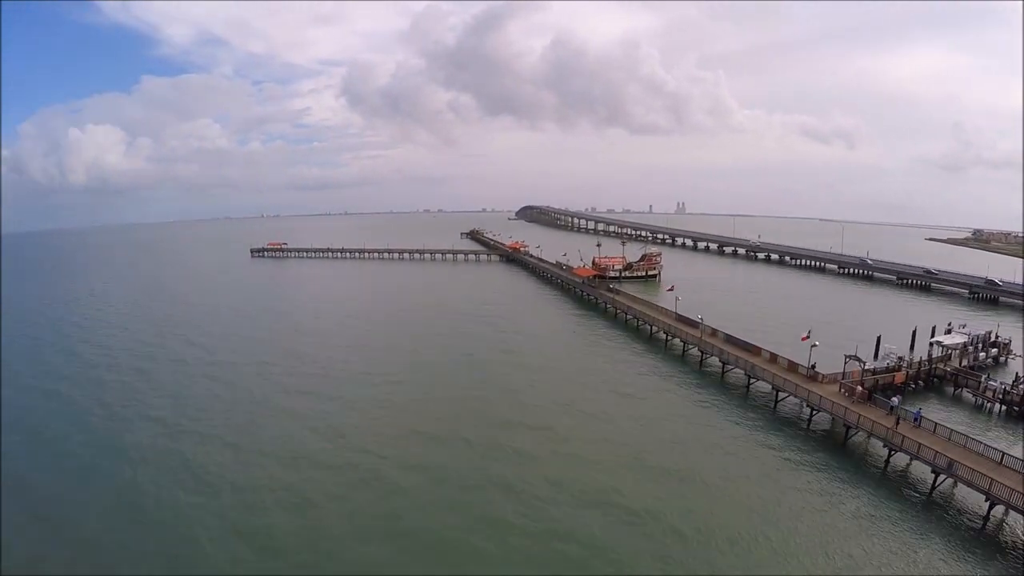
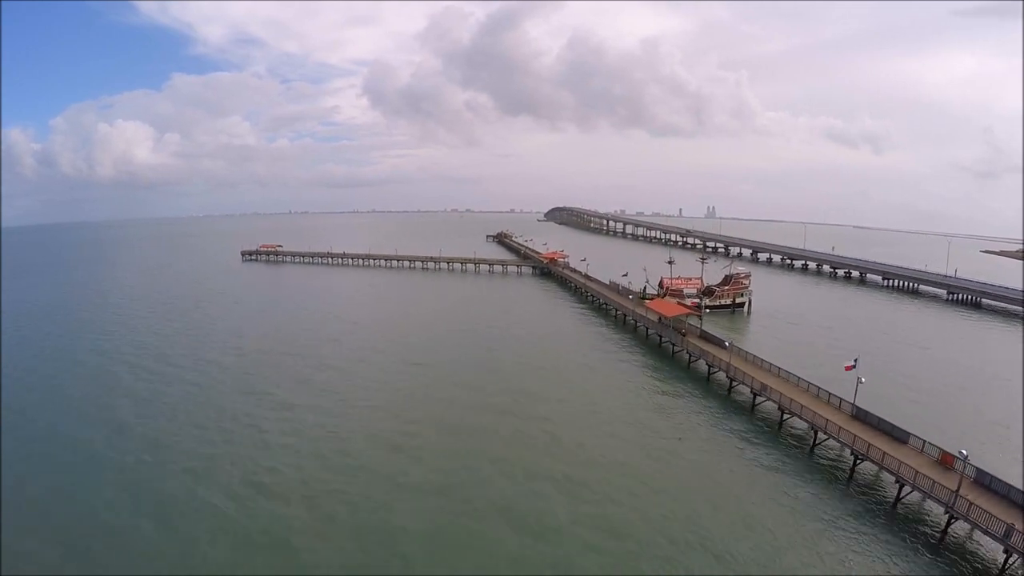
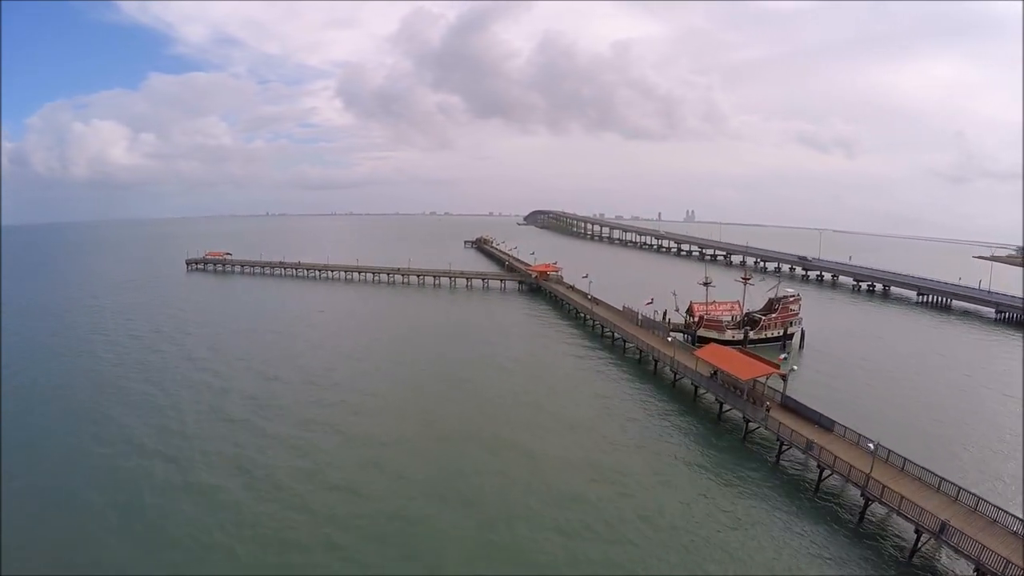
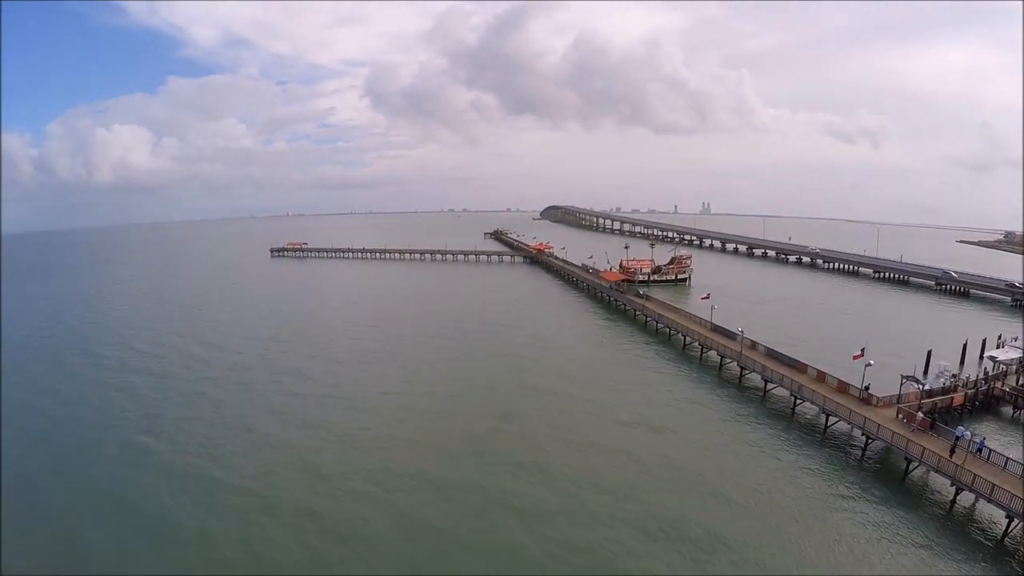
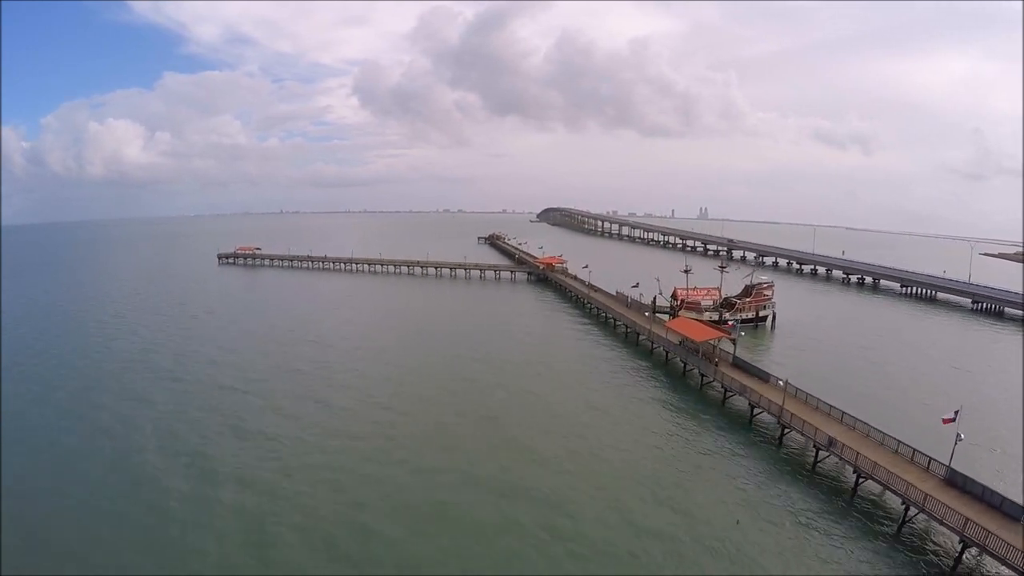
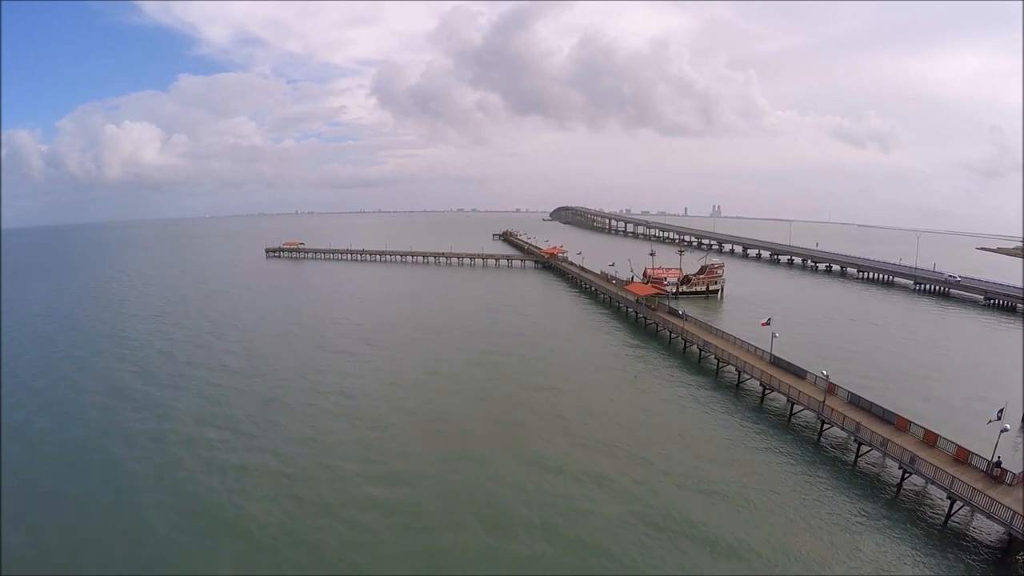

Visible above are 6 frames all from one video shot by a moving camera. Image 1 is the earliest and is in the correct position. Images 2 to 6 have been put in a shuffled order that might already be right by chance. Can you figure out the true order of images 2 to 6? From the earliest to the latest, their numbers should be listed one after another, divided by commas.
4, 6, 2, 5, 3
